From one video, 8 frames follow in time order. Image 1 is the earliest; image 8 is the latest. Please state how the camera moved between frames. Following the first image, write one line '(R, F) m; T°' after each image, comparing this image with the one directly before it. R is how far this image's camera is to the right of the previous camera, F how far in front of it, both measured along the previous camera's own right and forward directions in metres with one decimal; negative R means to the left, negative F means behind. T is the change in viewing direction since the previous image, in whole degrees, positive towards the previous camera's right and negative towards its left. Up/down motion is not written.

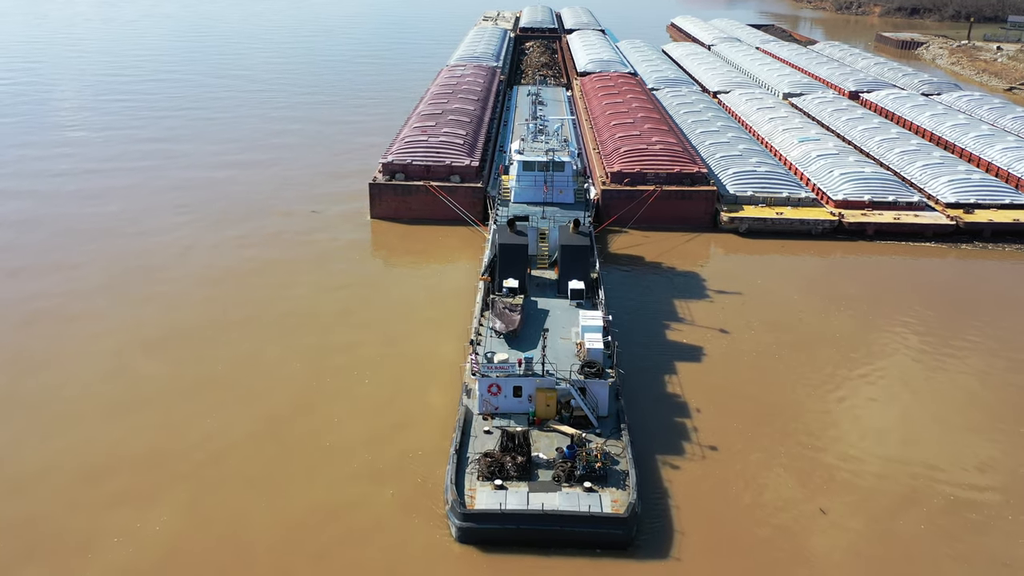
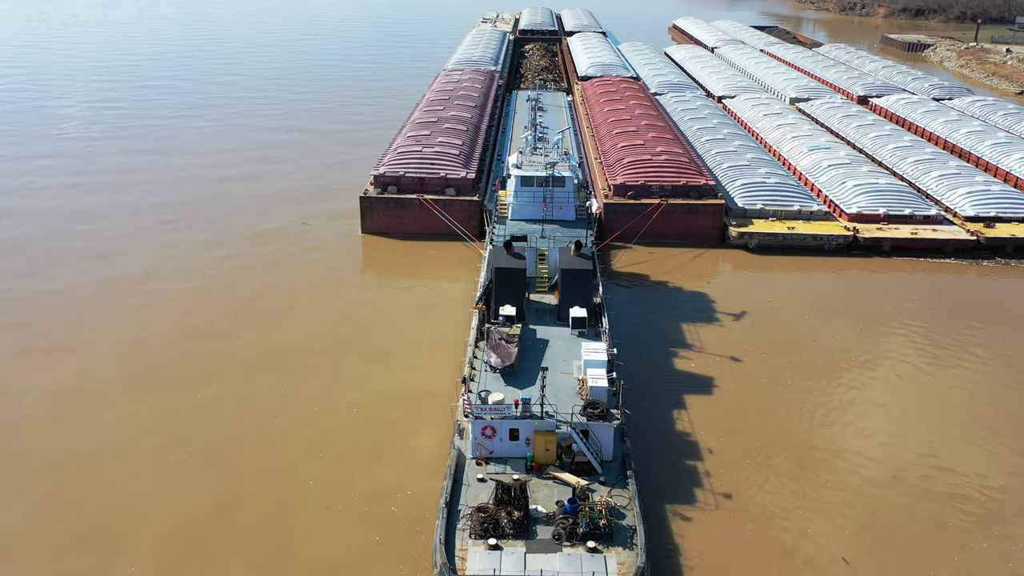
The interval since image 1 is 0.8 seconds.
(+0.1, +1.2) m; 0°
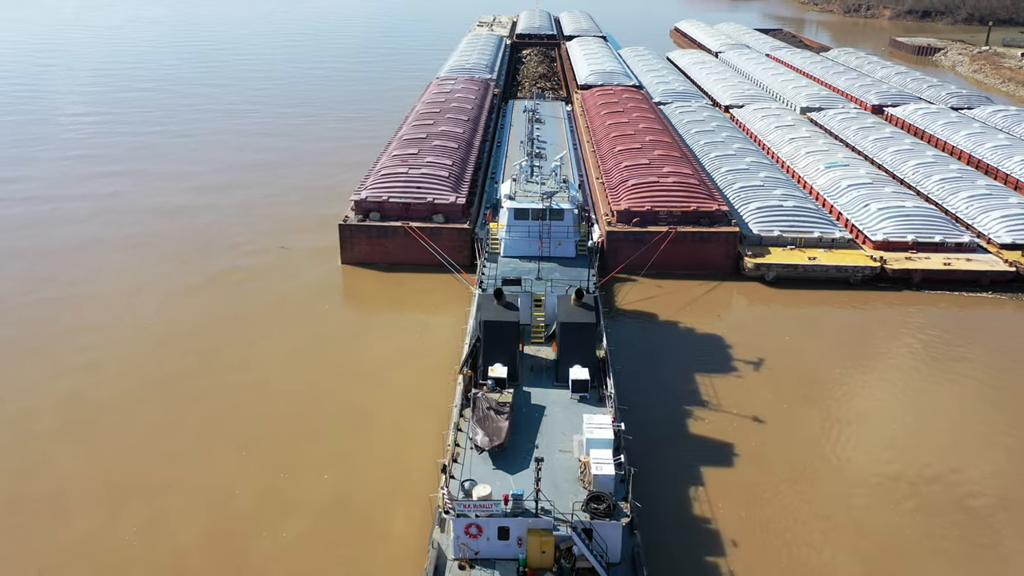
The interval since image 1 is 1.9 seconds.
(+0.1, +2.0) m; 0°
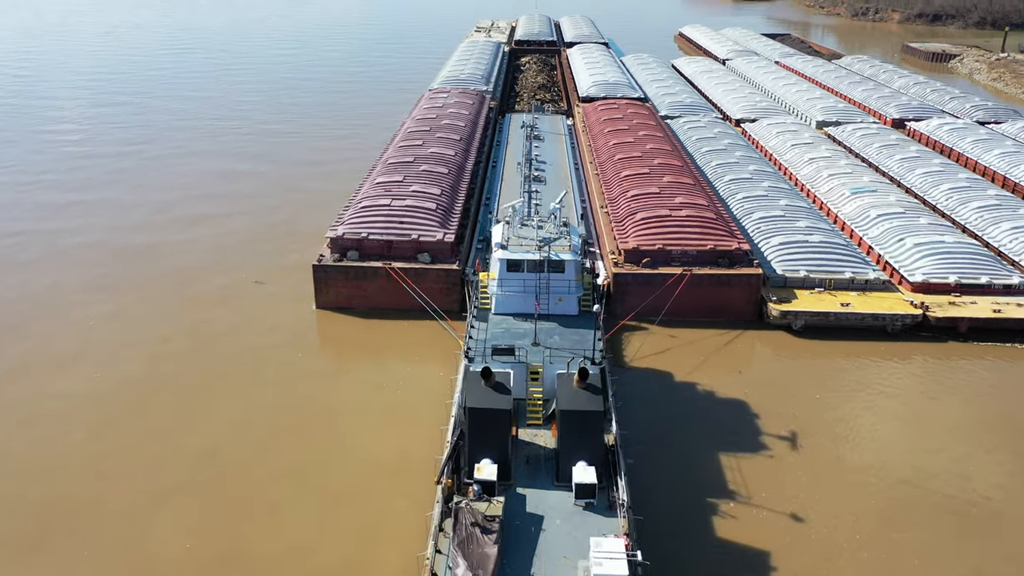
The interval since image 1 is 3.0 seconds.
(+0.1, +2.3) m; 0°
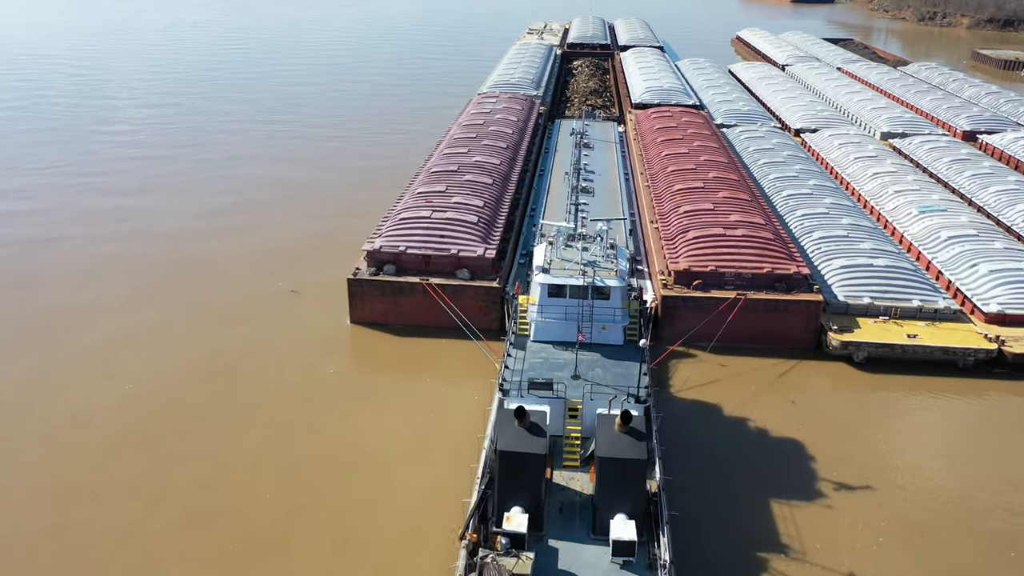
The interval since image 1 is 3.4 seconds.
(+0.1, +0.9) m; -3°
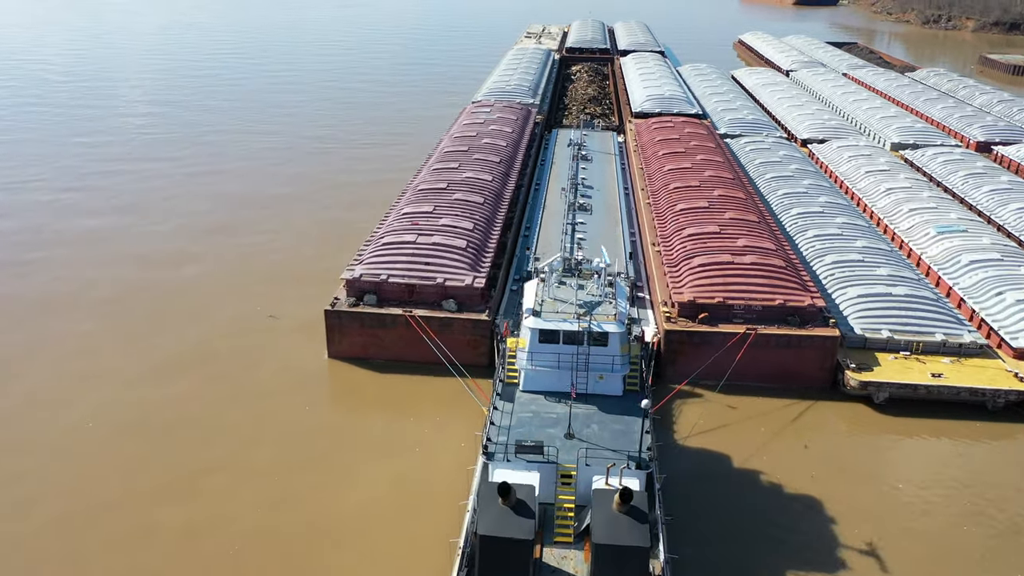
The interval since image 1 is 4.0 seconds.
(+0.2, +1.4) m; 0°
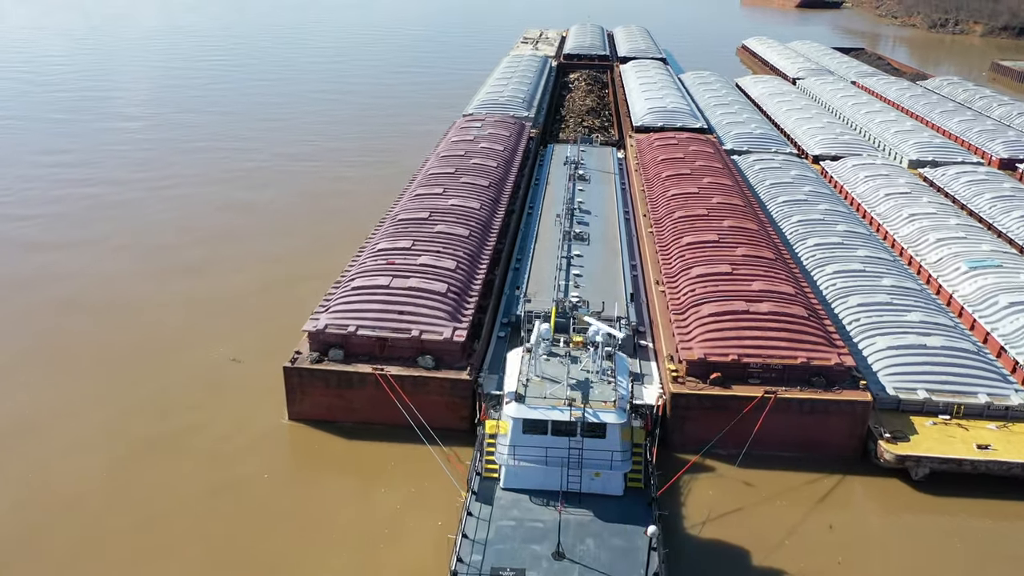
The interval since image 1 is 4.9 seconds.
(+0.2, +2.0) m; 0°
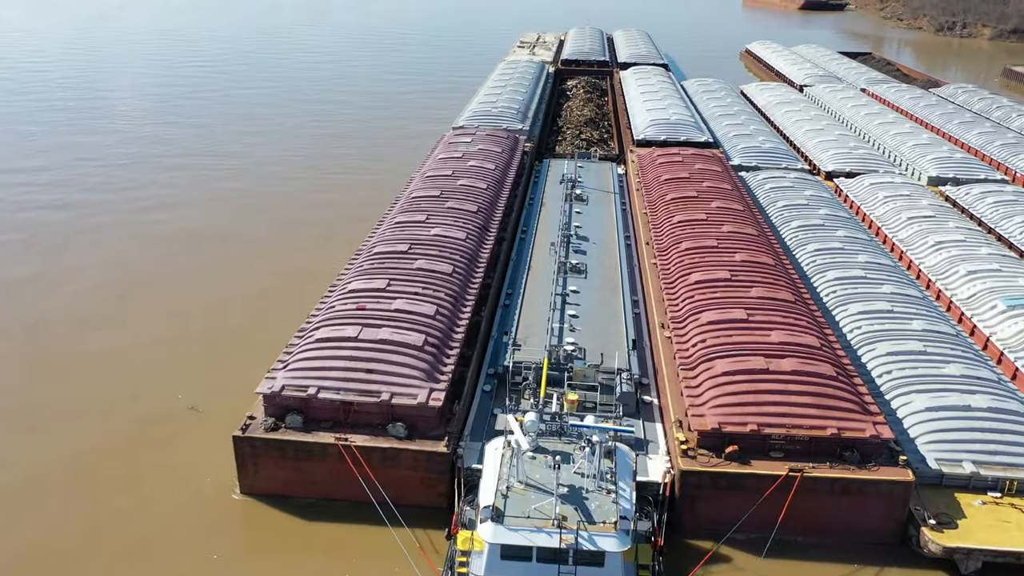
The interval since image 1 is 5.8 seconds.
(+0.2, +1.9) m; 0°
